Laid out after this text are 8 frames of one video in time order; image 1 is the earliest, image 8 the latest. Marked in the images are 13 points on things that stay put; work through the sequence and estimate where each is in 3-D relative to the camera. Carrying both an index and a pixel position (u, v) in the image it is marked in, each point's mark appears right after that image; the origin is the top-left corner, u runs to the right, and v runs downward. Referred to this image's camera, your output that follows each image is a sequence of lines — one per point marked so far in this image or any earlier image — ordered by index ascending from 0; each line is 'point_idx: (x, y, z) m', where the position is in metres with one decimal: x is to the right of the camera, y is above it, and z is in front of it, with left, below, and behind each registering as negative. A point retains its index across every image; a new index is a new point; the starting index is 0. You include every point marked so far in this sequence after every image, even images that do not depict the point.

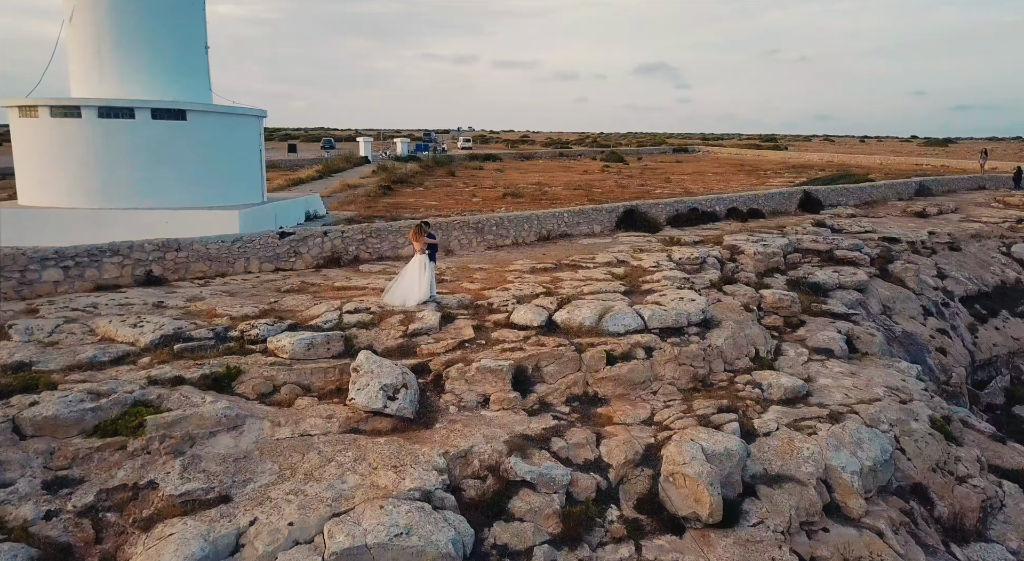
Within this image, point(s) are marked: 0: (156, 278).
0: (-7.7, 0.0, +13.6) m
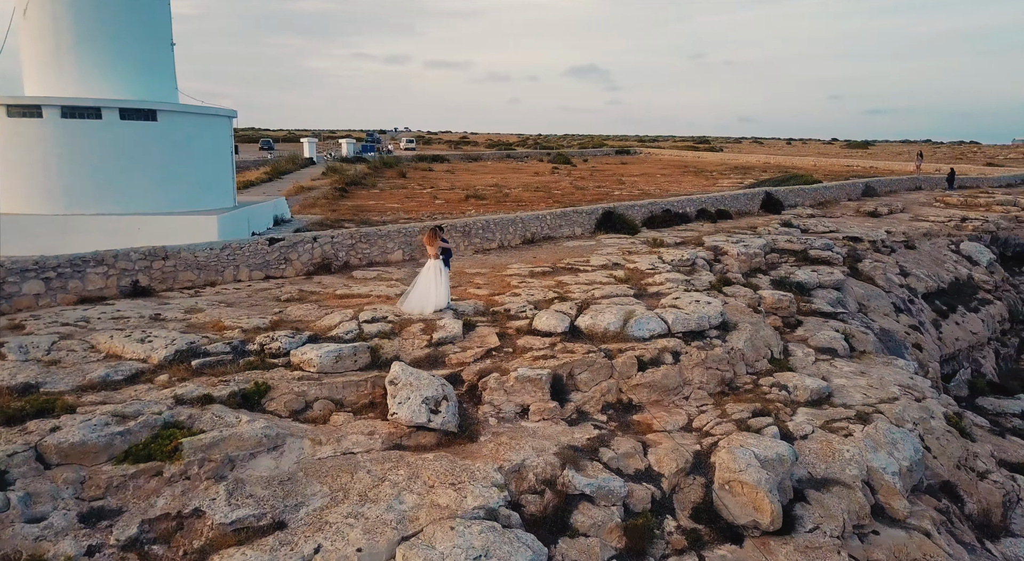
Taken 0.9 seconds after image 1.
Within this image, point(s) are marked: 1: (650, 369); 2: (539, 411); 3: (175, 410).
0: (-7.5, -0.2, +12.9) m
1: (+1.9, -1.3, +9.0) m
2: (+0.3, -1.6, +7.7) m
3: (-3.4, -1.3, +6.5) m
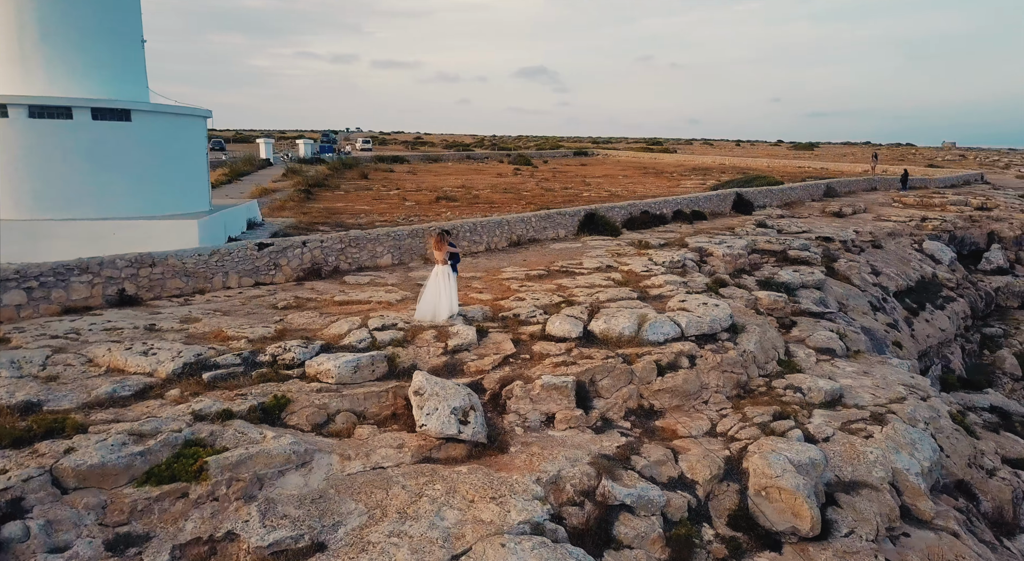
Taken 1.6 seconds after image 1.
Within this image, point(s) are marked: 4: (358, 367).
0: (-7.5, -0.3, +12.4) m
1: (+2.2, -1.3, +8.9) m
2: (+0.6, -1.6, +7.5) m
3: (-3.1, -1.4, +6.2) m
4: (-1.9, -1.0, +7.7) m
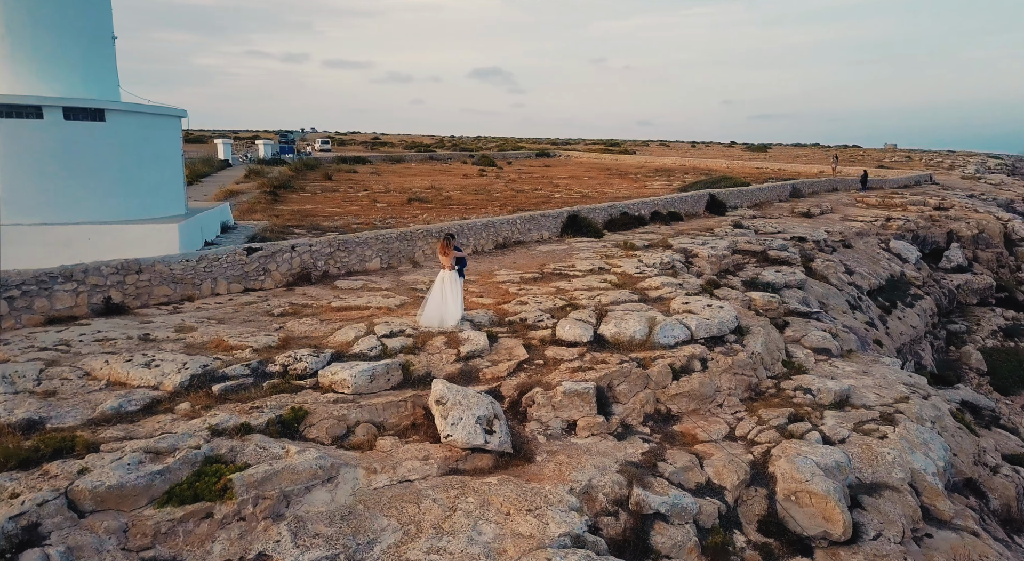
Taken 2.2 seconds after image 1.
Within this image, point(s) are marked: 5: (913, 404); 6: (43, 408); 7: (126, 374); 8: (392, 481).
0: (-7.4, -0.5, +11.9) m
1: (+2.4, -1.4, +8.8) m
2: (+0.9, -1.7, +7.4) m
3: (-2.8, -1.5, +5.9) m
4: (-1.6, -1.1, +7.5) m
5: (+6.3, -1.9, +10.0) m
6: (-4.9, -1.3, +6.6) m
7: (-4.6, -1.1, +7.5) m
8: (-1.1, -1.9, +6.0) m
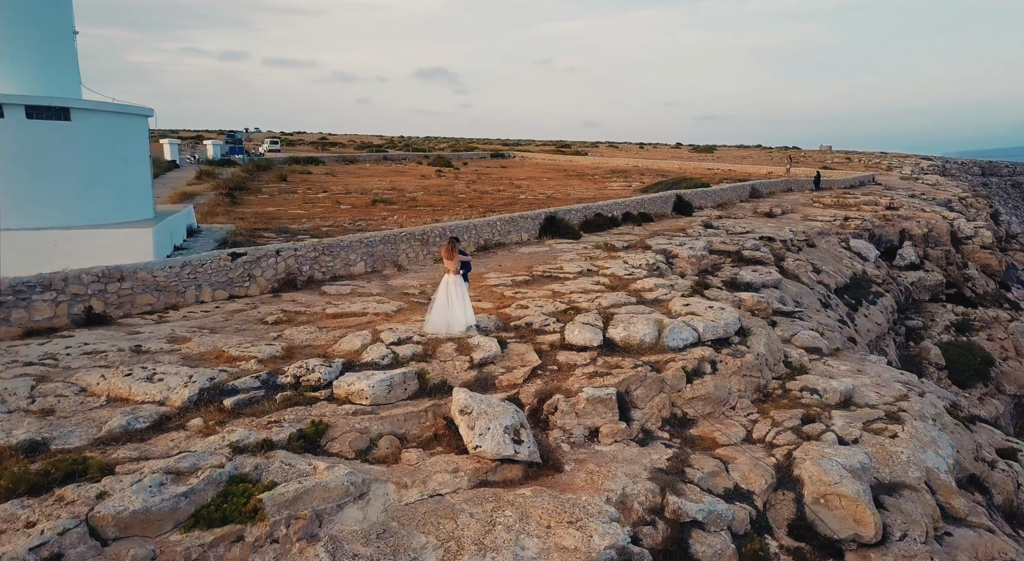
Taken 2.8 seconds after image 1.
0: (-7.4, -0.6, +11.4) m
1: (+2.6, -1.4, +8.8) m
2: (+1.1, -1.8, +7.3) m
3: (-2.4, -1.6, +5.6) m
4: (-1.4, -1.2, +7.2) m
5: (+6.4, -1.9, +10.2) m
6: (-4.6, -1.4, +6.2) m
7: (-4.3, -1.2, +7.1) m
8: (-0.8, -2.0, +5.8) m
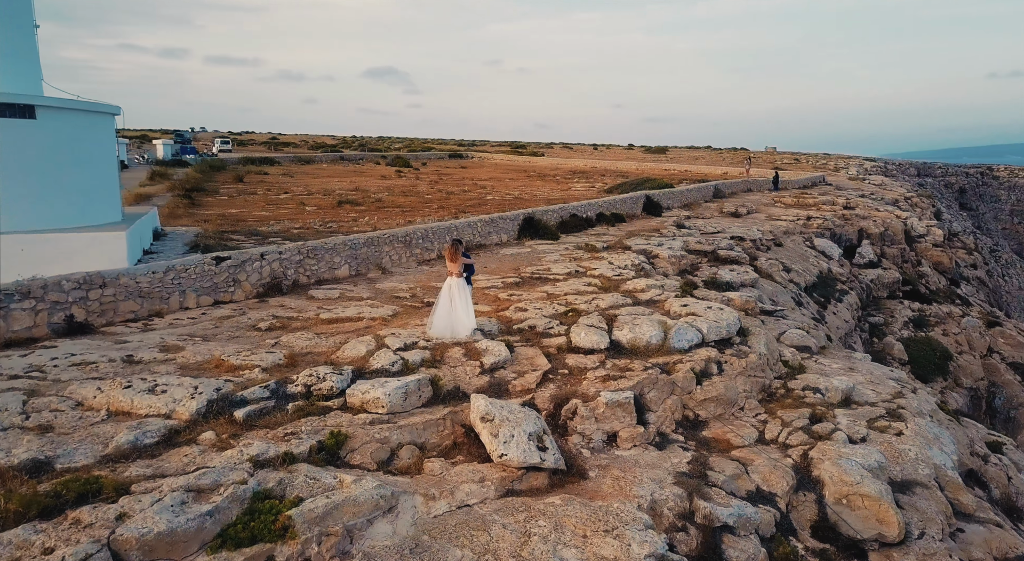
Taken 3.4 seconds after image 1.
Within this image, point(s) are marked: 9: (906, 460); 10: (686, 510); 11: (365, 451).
0: (-7.4, -0.7, +10.9) m
1: (+2.7, -1.4, +8.8) m
2: (+1.3, -1.8, +7.3) m
3: (-2.2, -1.7, +5.4) m
4: (-1.2, -1.3, +7.1) m
5: (+6.5, -1.9, +10.4) m
6: (-4.3, -1.5, +5.9) m
7: (-4.1, -1.3, +6.8) m
8: (-0.5, -2.0, +5.7) m
9: (+4.8, -2.2, +7.8) m
10: (+1.7, -2.2, +6.0) m
11: (-1.4, -1.6, +6.2) m
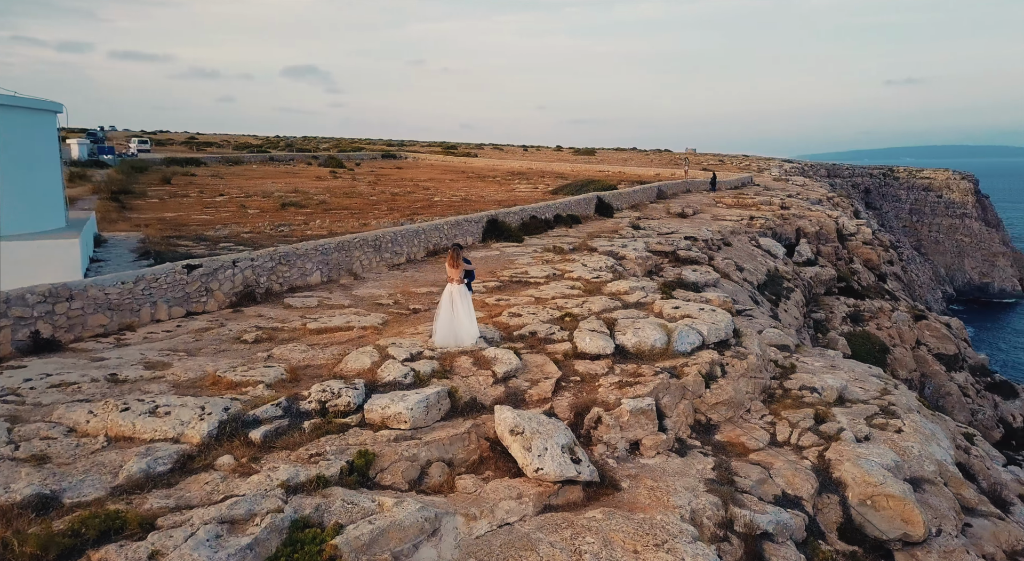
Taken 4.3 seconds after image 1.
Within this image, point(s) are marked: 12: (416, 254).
0: (-7.4, -0.9, +10.2) m
1: (+2.8, -1.5, +8.8) m
2: (+1.6, -1.9, +7.2) m
3: (-1.7, -1.8, +5.1) m
4: (-0.9, -1.4, +6.8) m
5: (+6.5, -1.9, +10.7) m
6: (-3.9, -1.7, +5.4) m
7: (-3.8, -1.4, +6.3) m
8: (-0.1, -2.1, +5.5) m
9: (+5.0, -2.2, +8.1) m
10: (+2.0, -2.2, +6.0) m
11: (-1.1, -1.8, +5.9) m
12: (-2.9, +0.8, +18.8) m
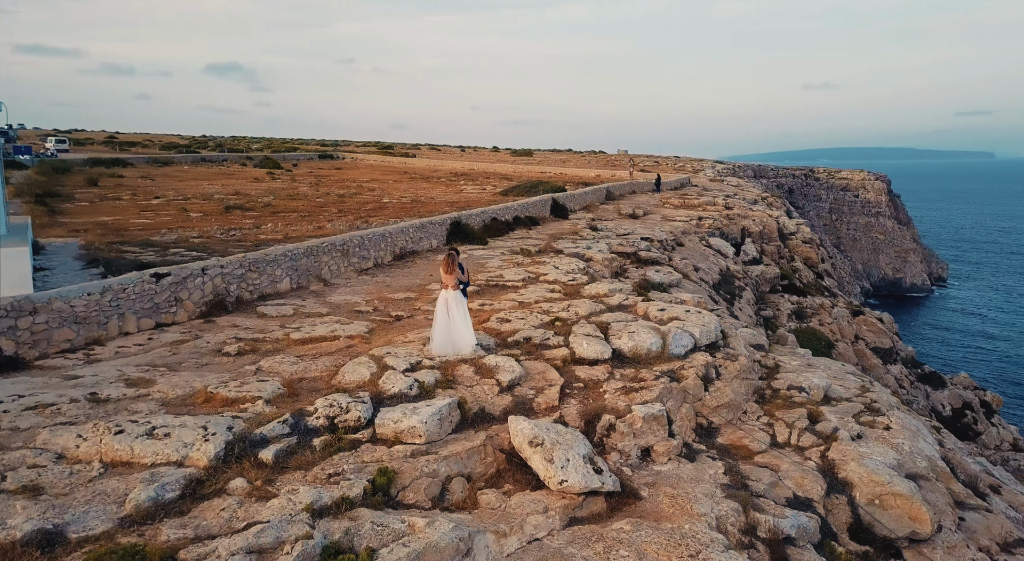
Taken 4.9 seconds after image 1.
0: (-7.5, -1.1, +9.5) m
1: (+2.8, -1.5, +8.9) m
2: (+1.7, -1.9, +7.2) m
3: (-1.5, -1.9, +4.8) m
4: (-0.7, -1.5, +6.6) m
5: (+6.3, -2.0, +11.1) m
6: (-3.7, -1.8, +5.0) m
7: (-3.6, -1.6, +5.9) m
8: (+0.1, -2.2, +5.3) m
9: (+5.1, -2.3, +8.3) m
10: (+2.2, -2.3, +6.0) m
11: (-0.9, -1.9, +5.7) m
12: (-3.7, +0.6, +18.4) m
